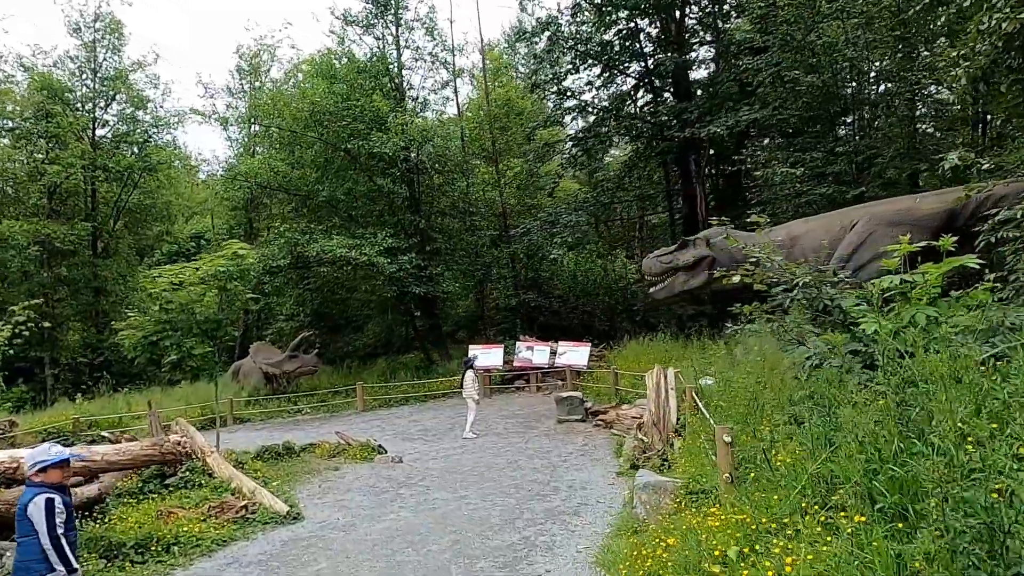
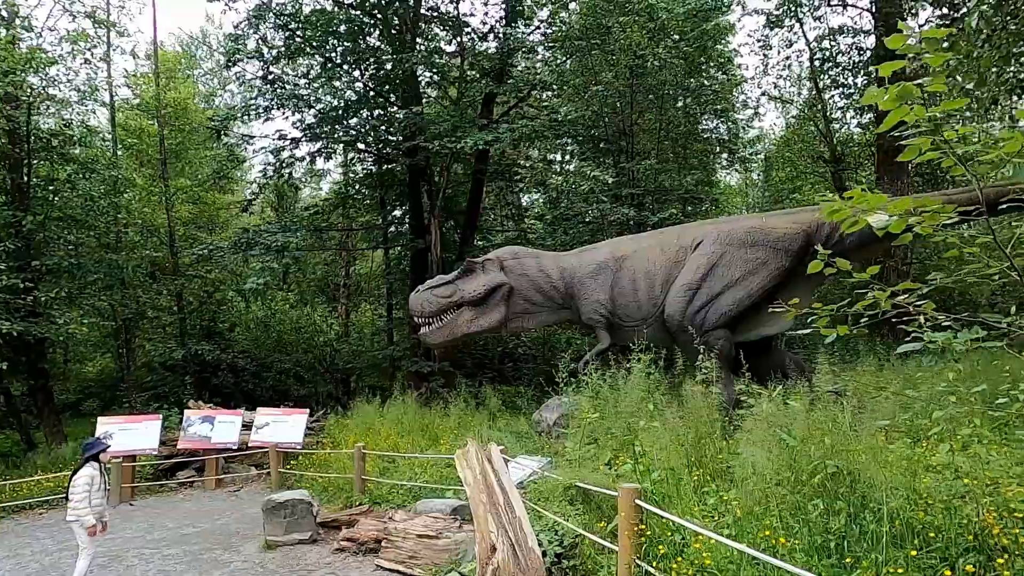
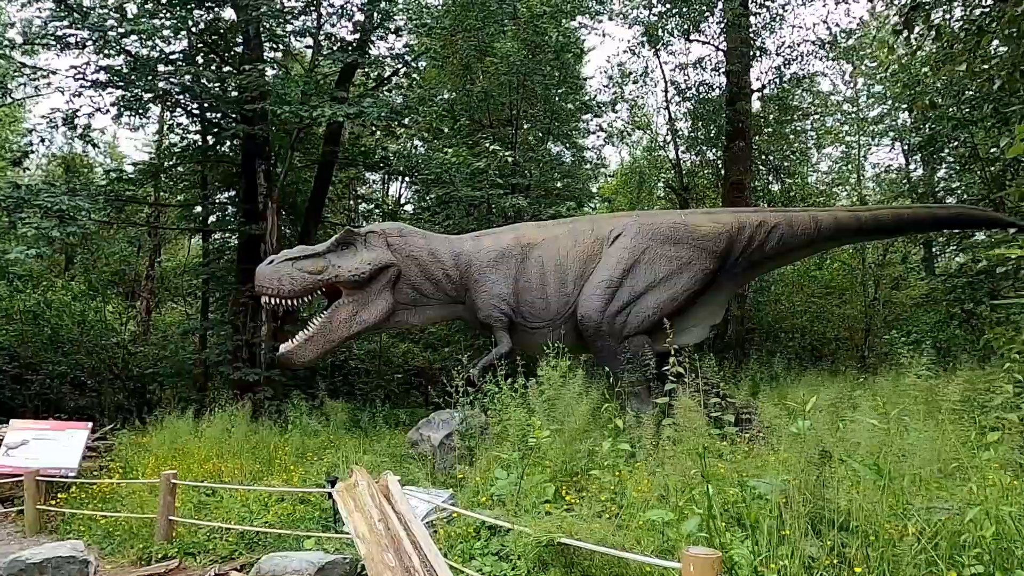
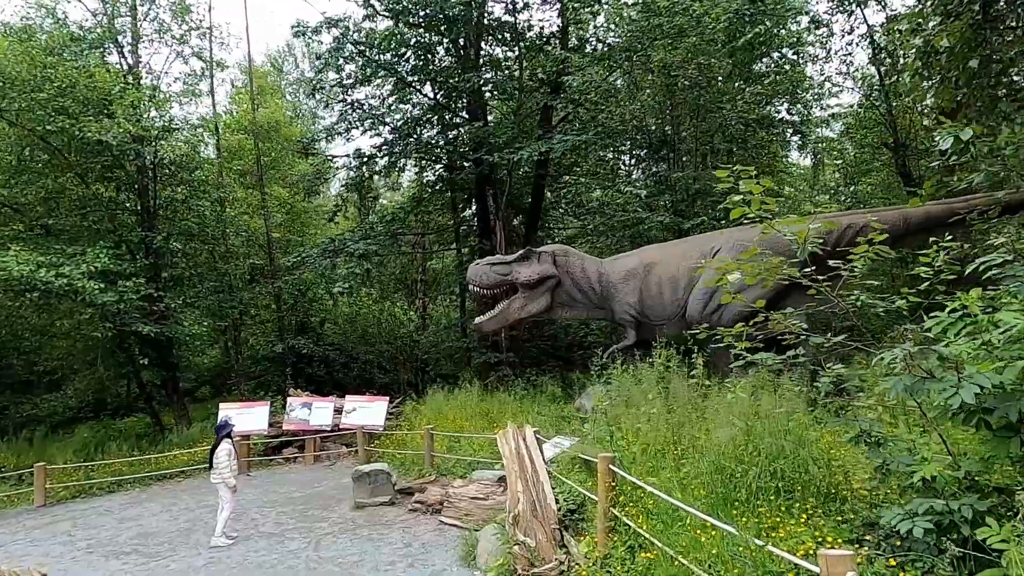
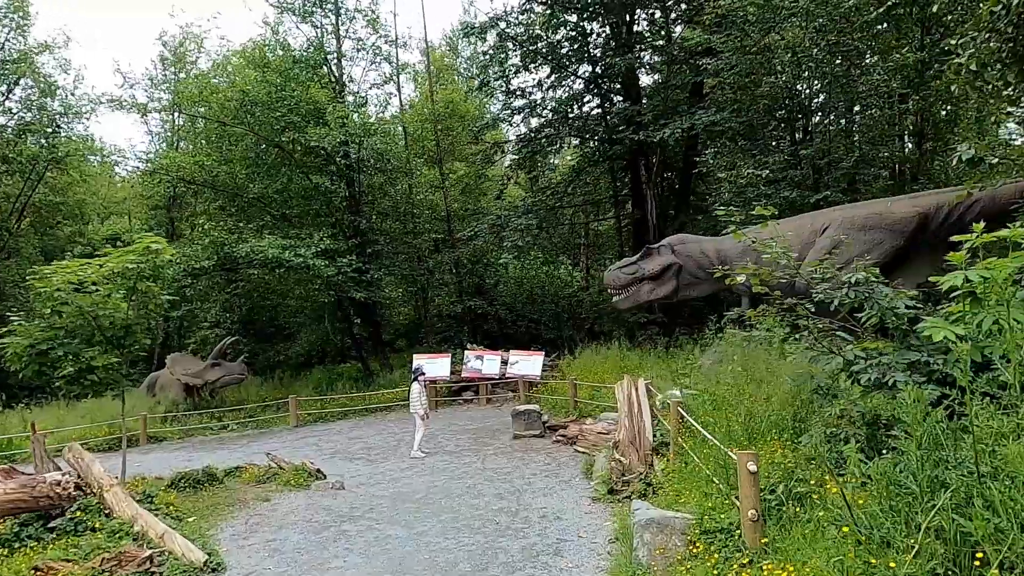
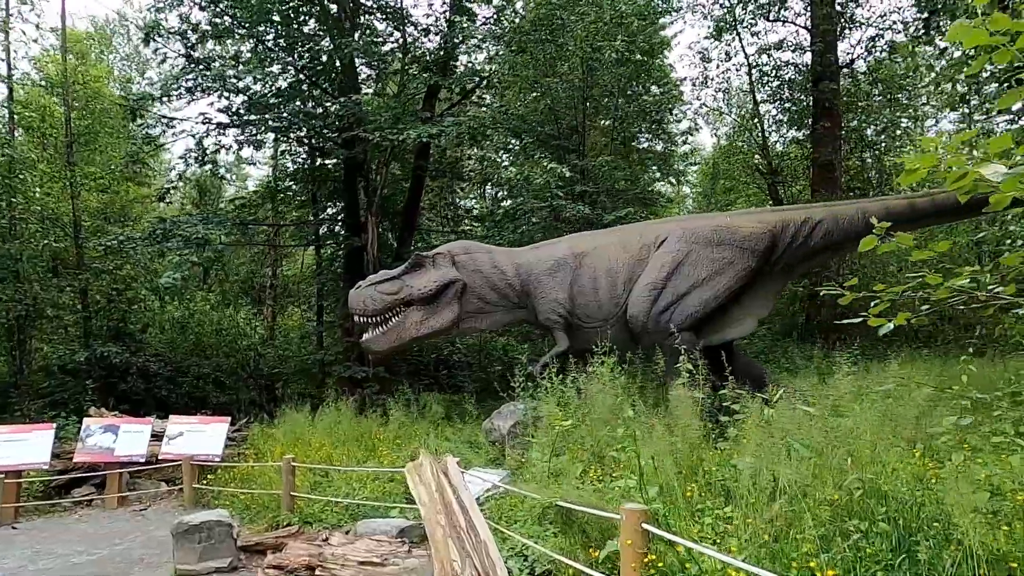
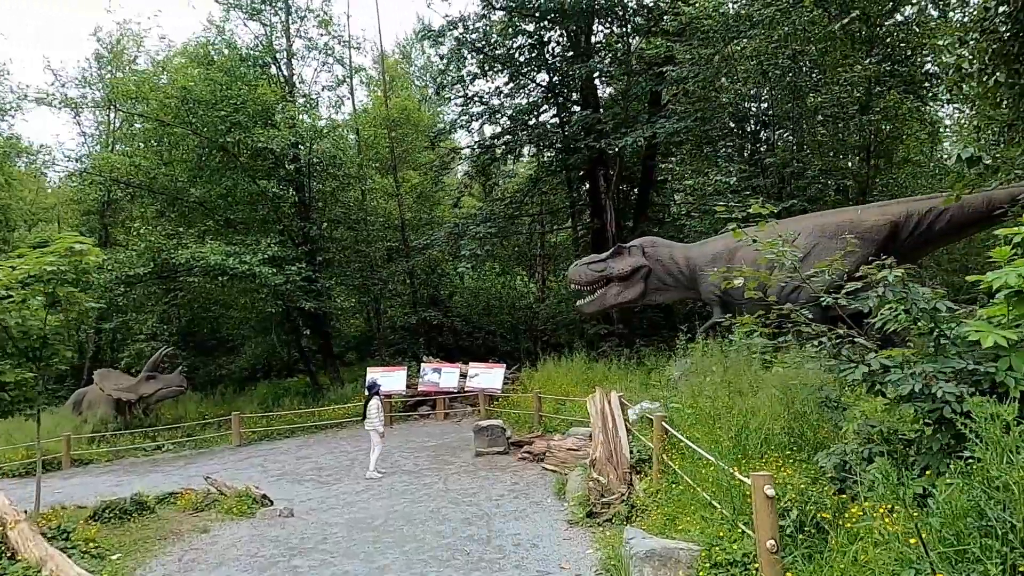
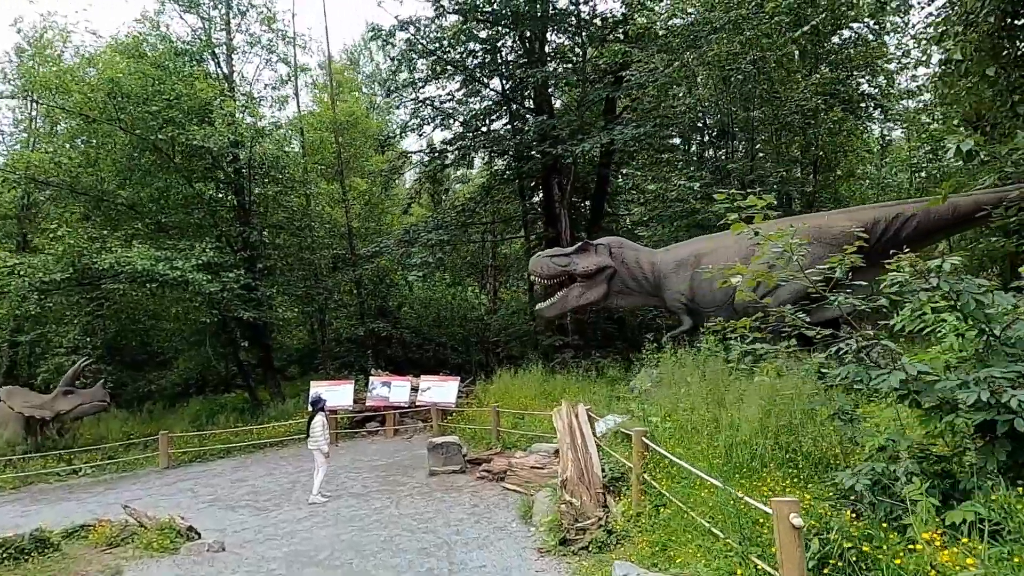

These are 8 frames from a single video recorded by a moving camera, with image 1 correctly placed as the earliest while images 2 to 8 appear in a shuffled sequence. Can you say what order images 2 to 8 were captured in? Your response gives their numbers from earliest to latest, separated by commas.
5, 7, 8, 4, 2, 6, 3
